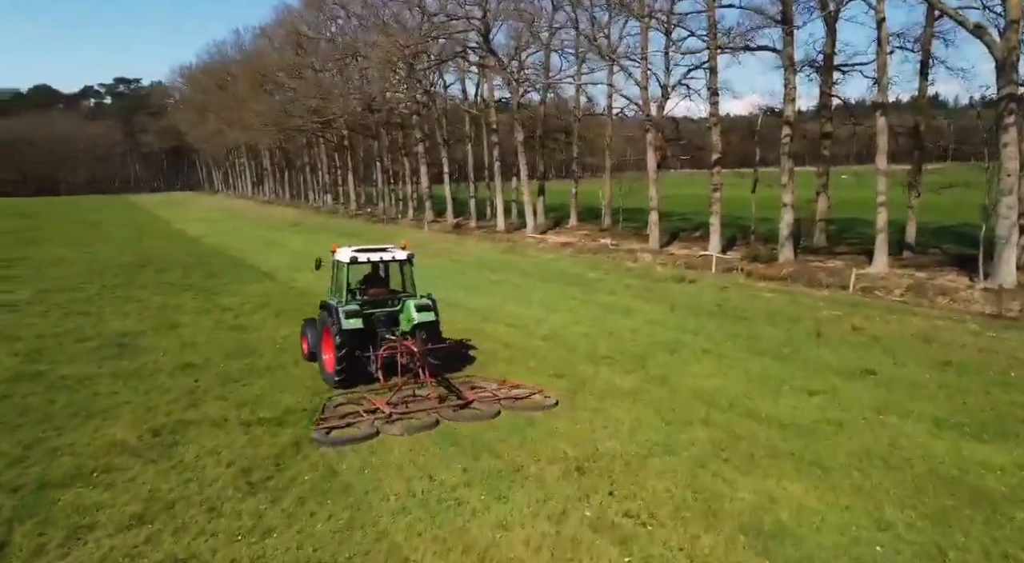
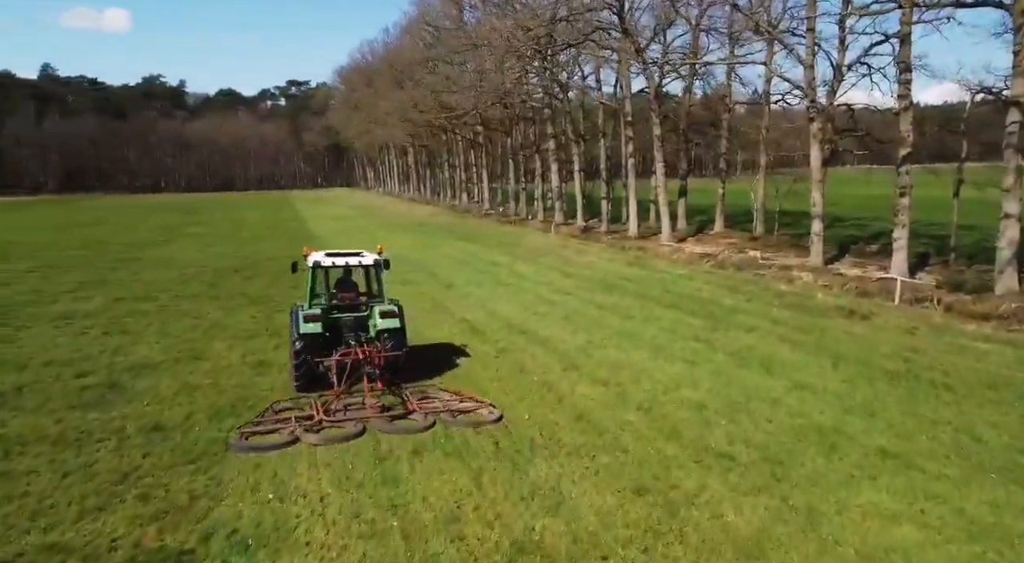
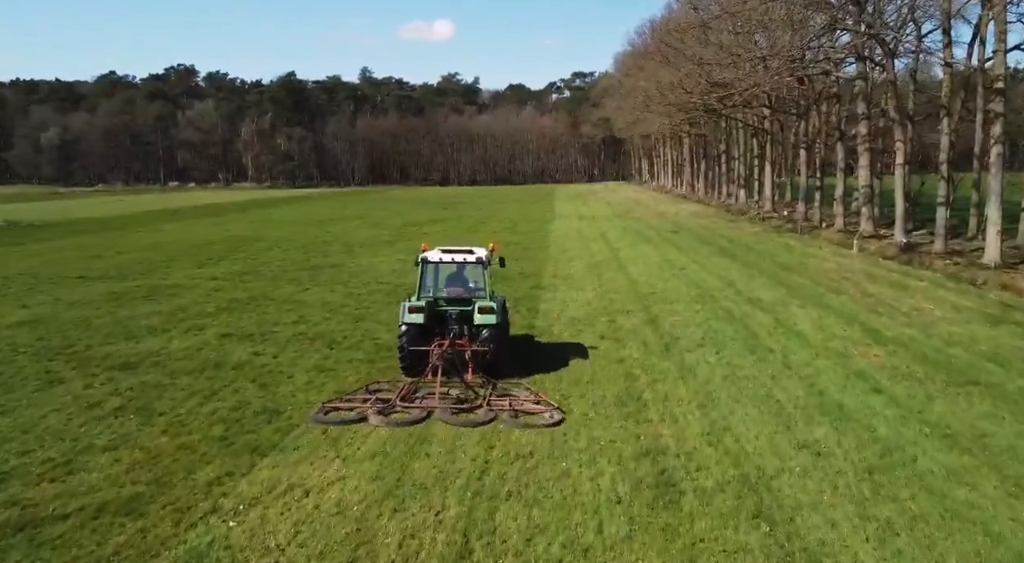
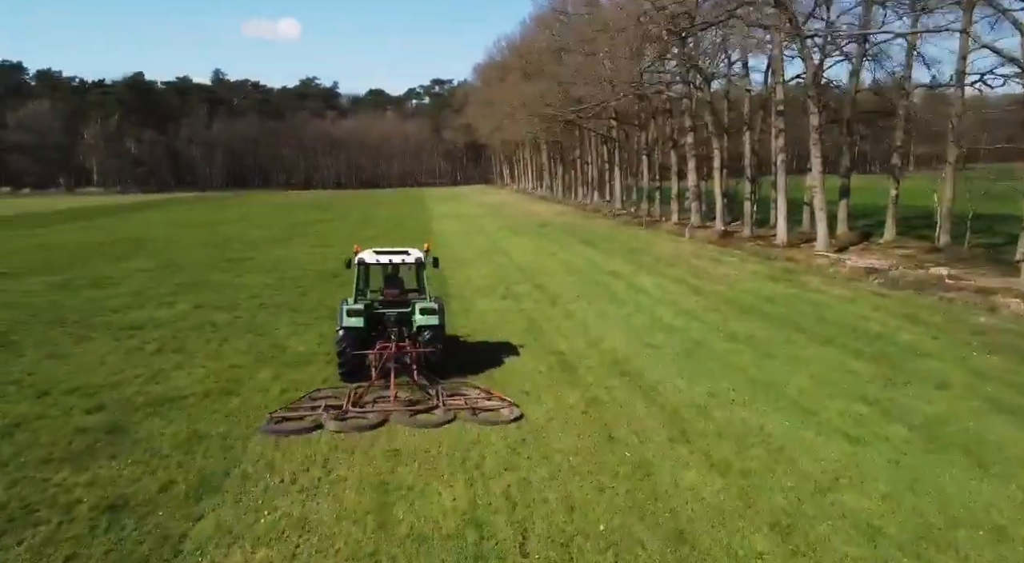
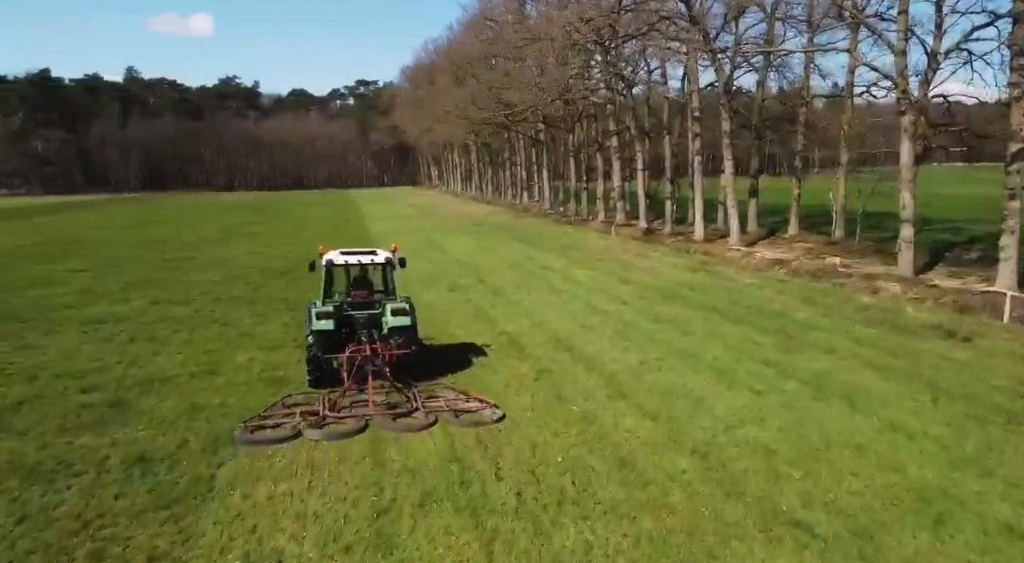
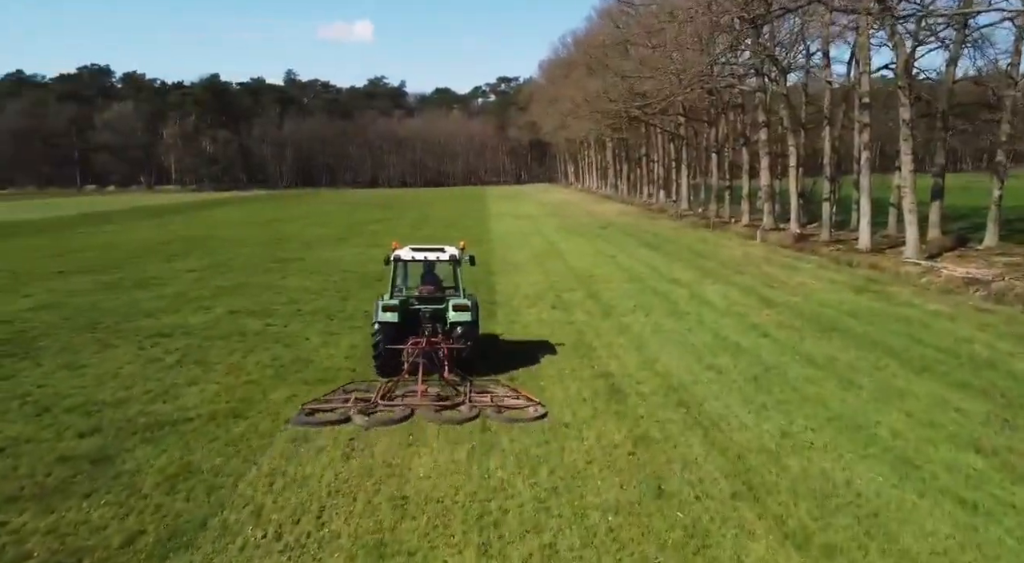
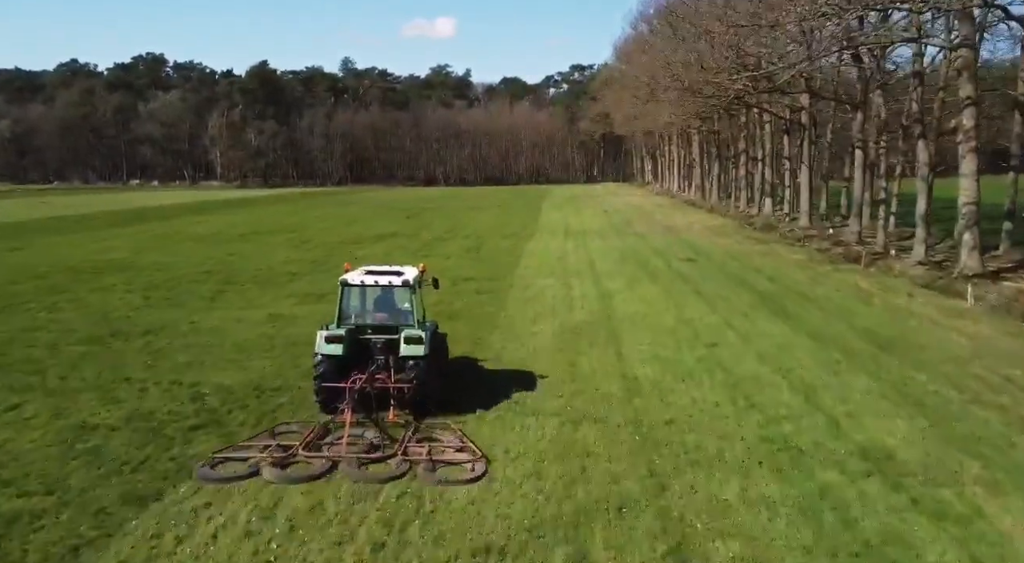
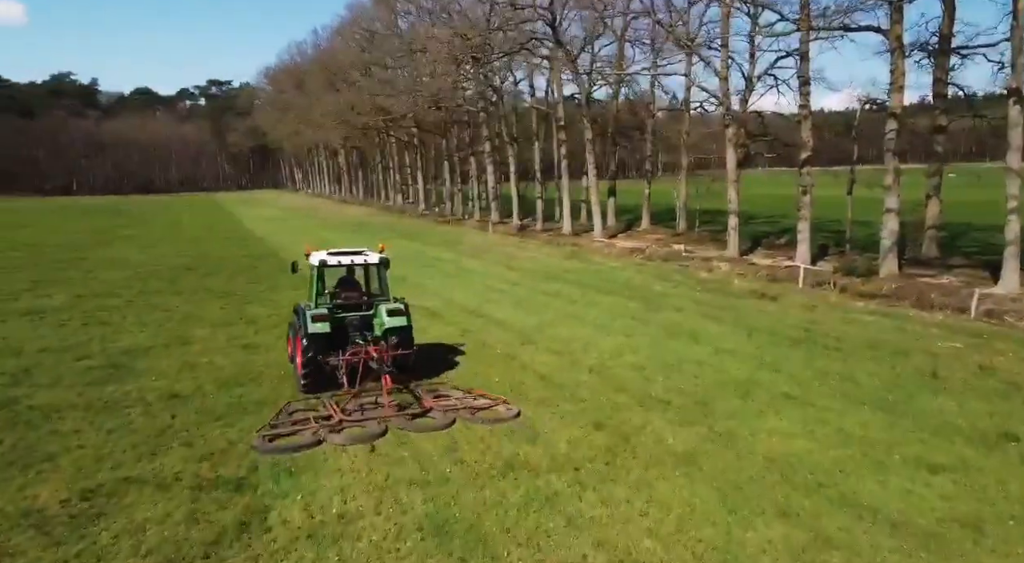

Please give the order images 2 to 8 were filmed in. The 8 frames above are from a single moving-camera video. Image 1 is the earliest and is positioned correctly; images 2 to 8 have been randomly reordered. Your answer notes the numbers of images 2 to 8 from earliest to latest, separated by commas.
8, 2, 5, 4, 6, 3, 7
